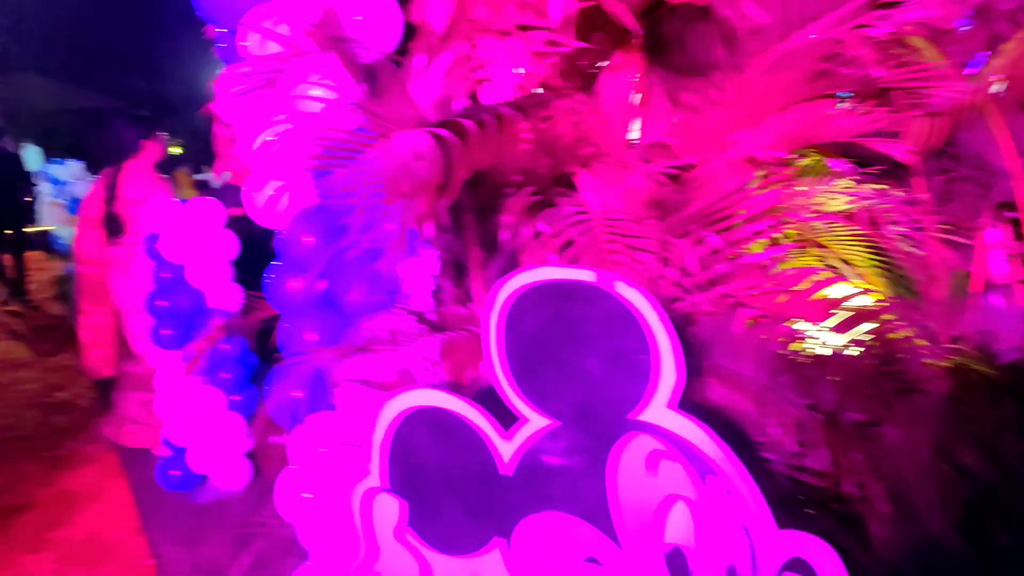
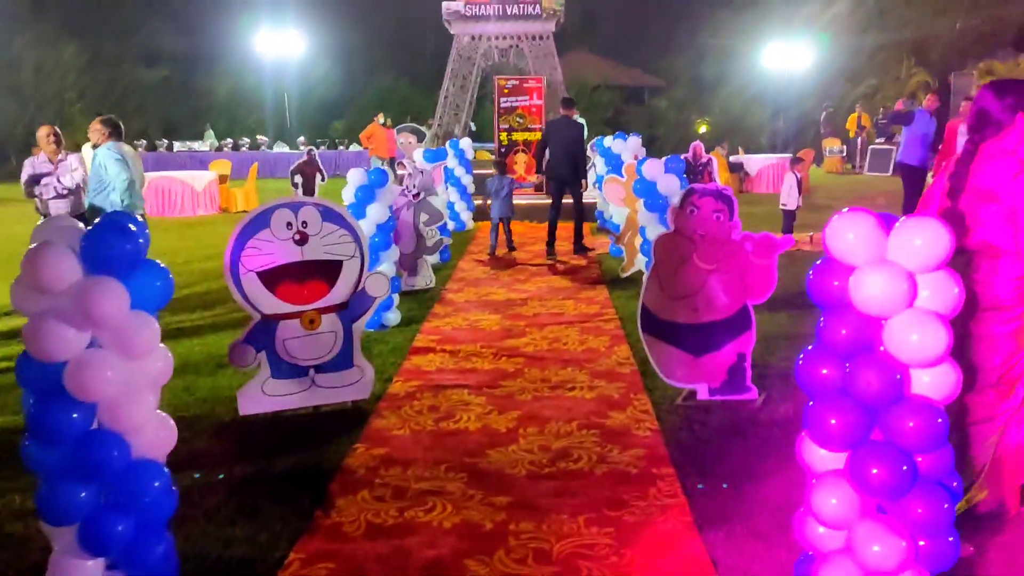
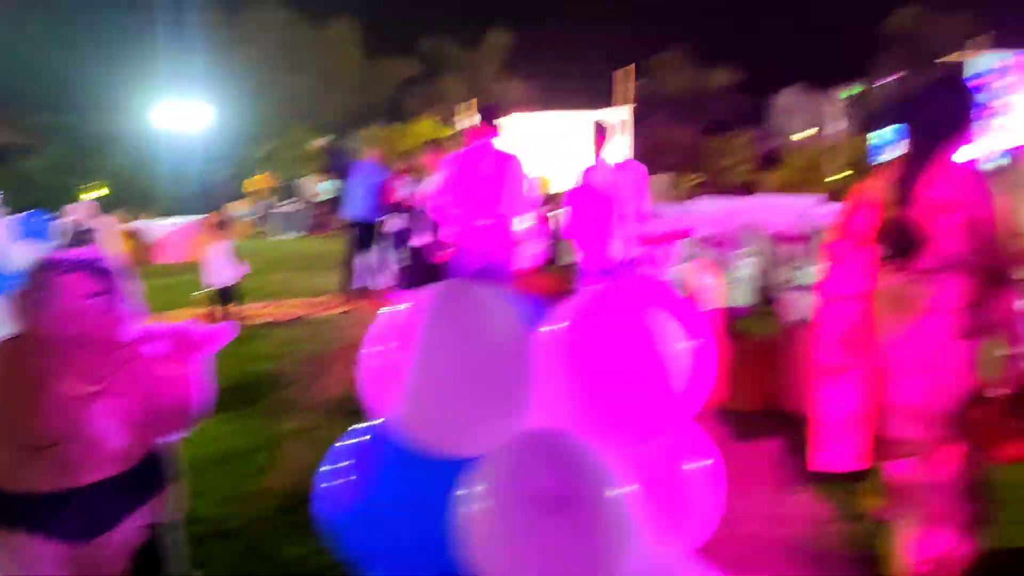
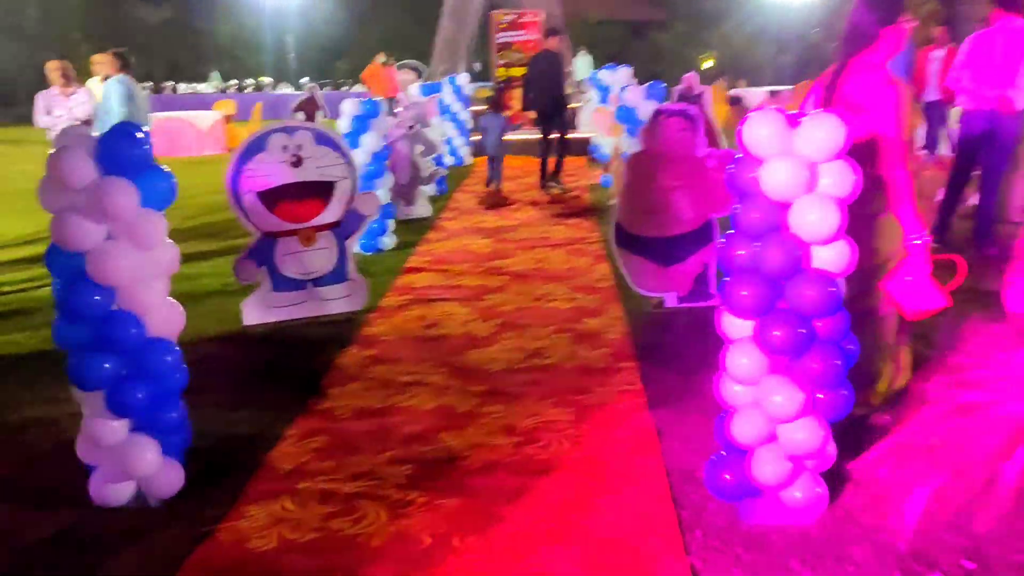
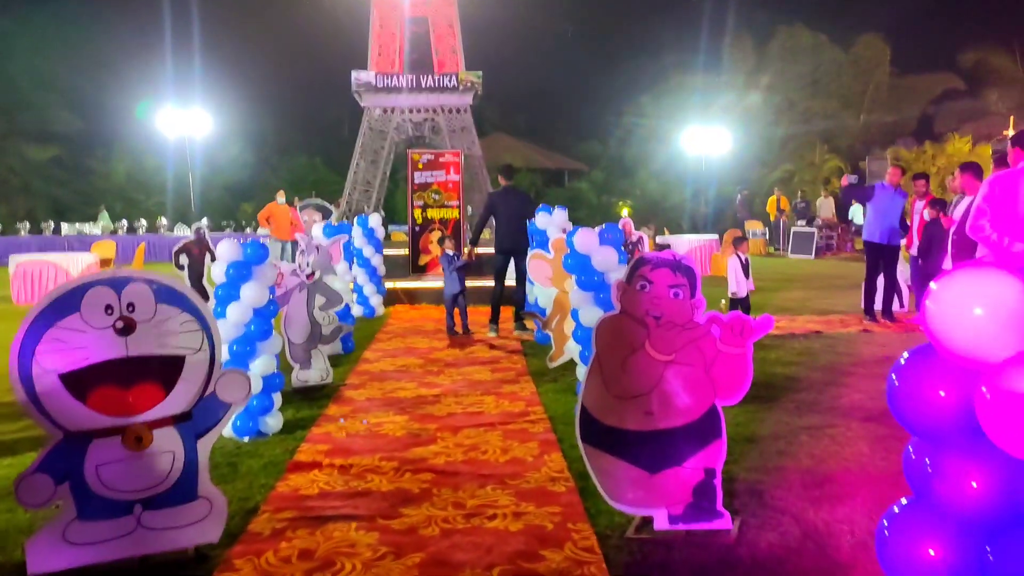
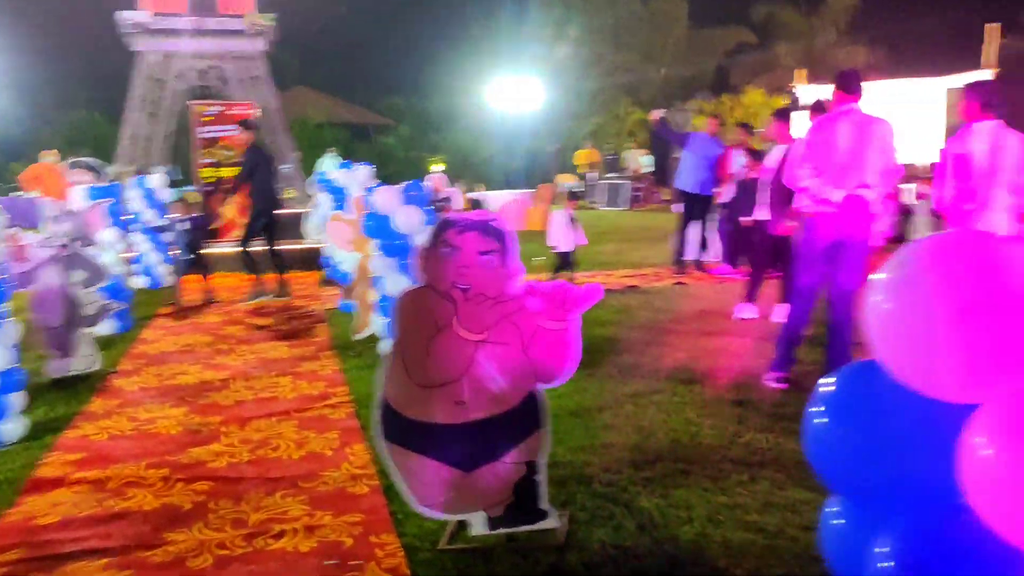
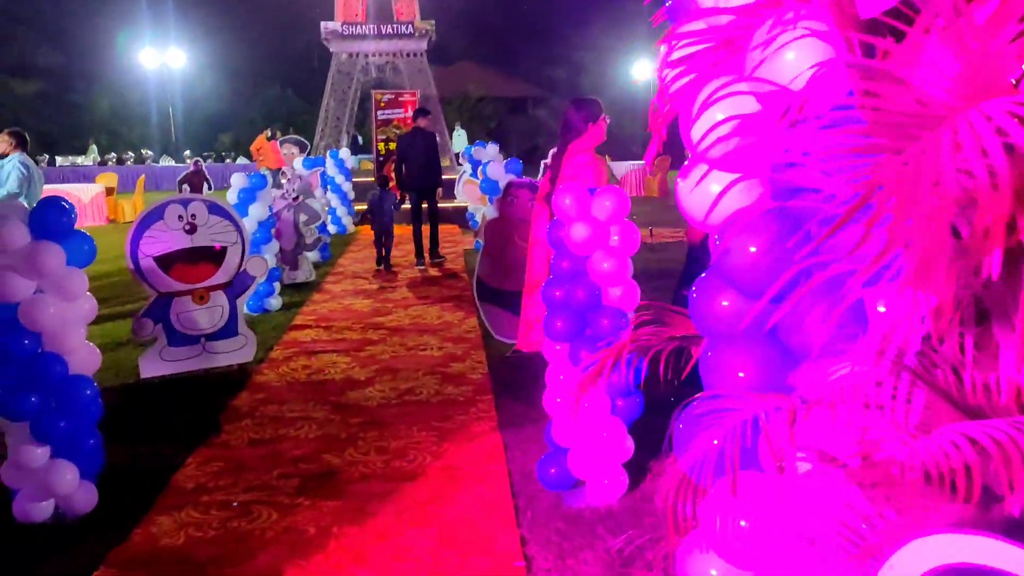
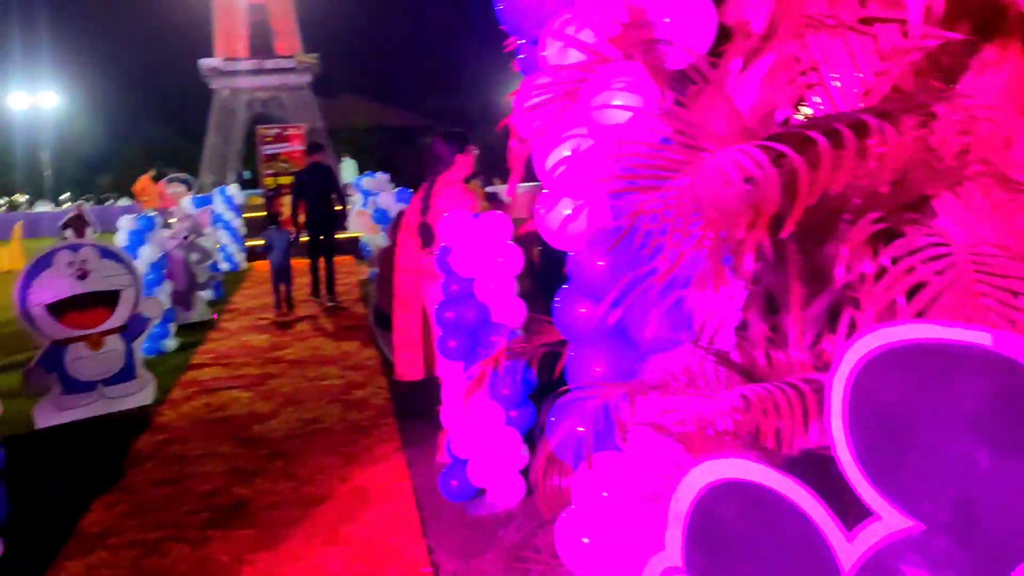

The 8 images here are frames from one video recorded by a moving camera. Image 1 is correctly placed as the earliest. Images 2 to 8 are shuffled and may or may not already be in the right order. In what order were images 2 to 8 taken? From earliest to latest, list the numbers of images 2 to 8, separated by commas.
8, 7, 4, 2, 5, 6, 3
